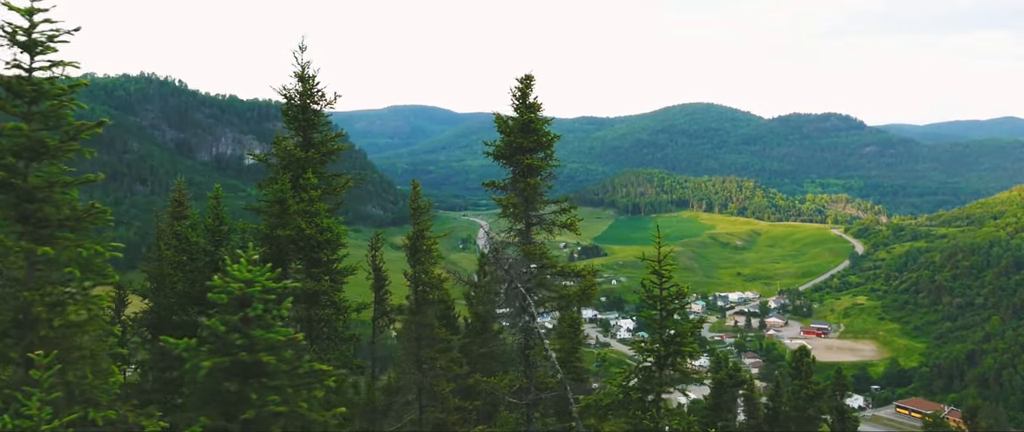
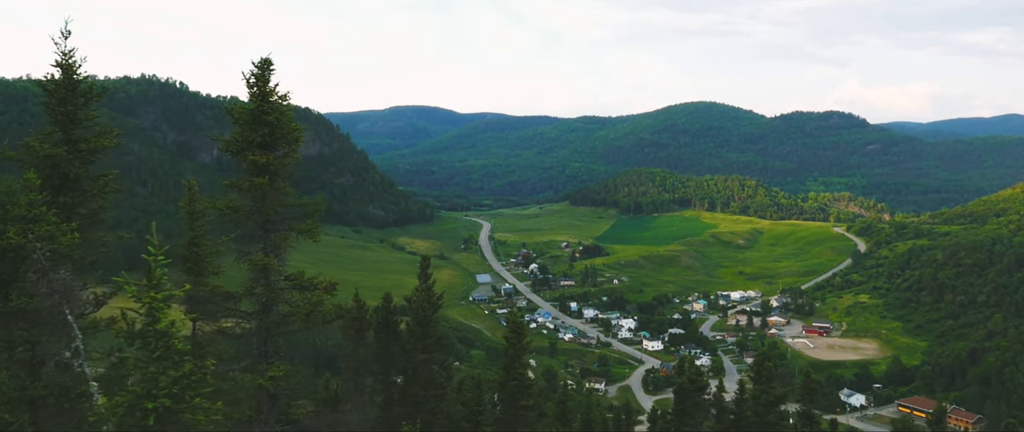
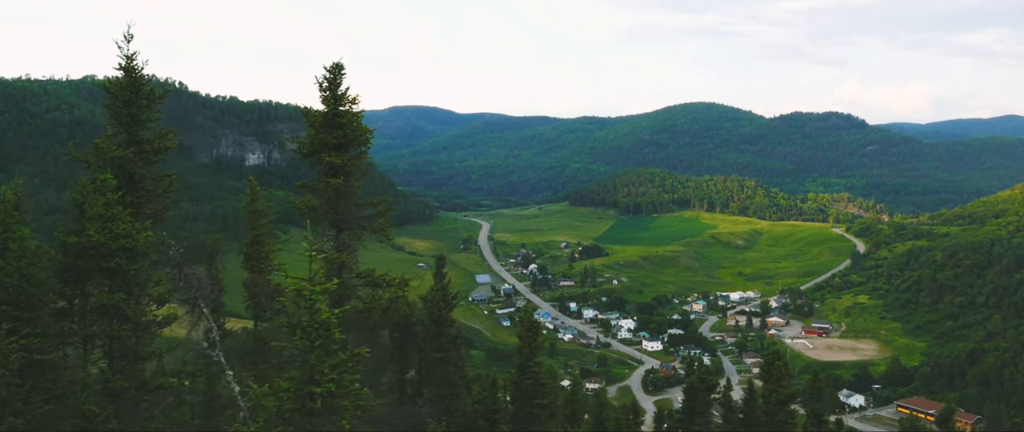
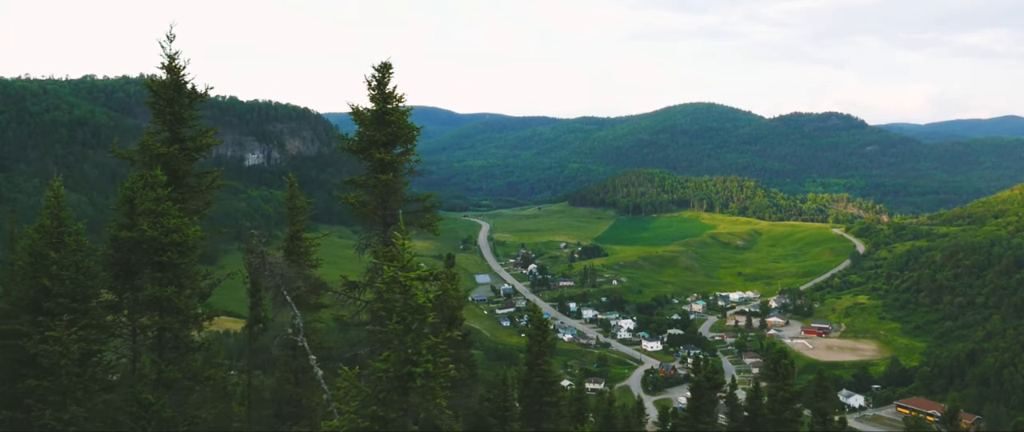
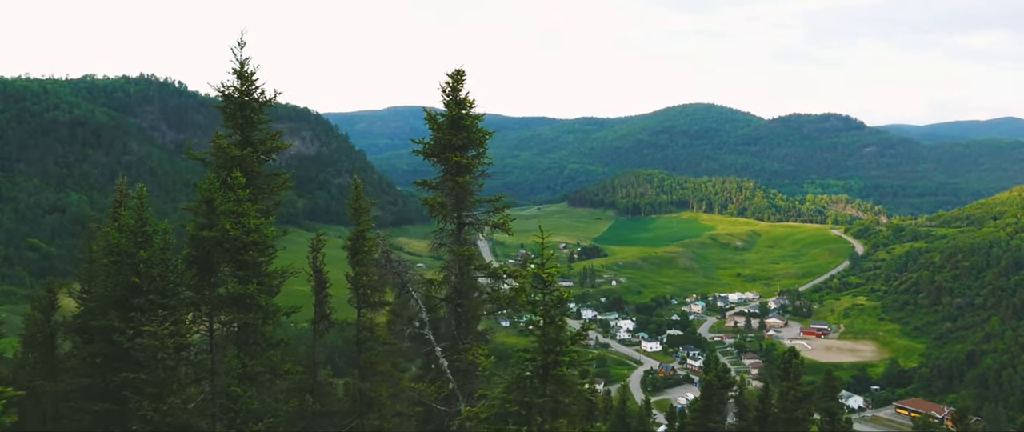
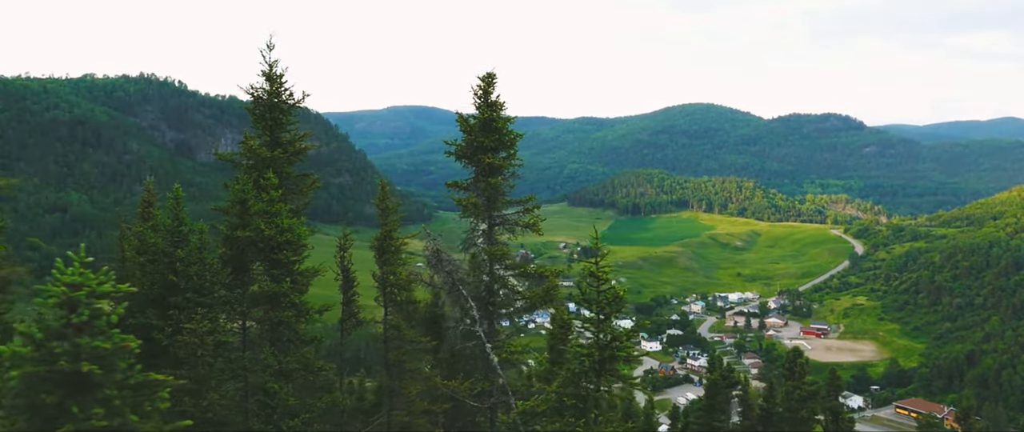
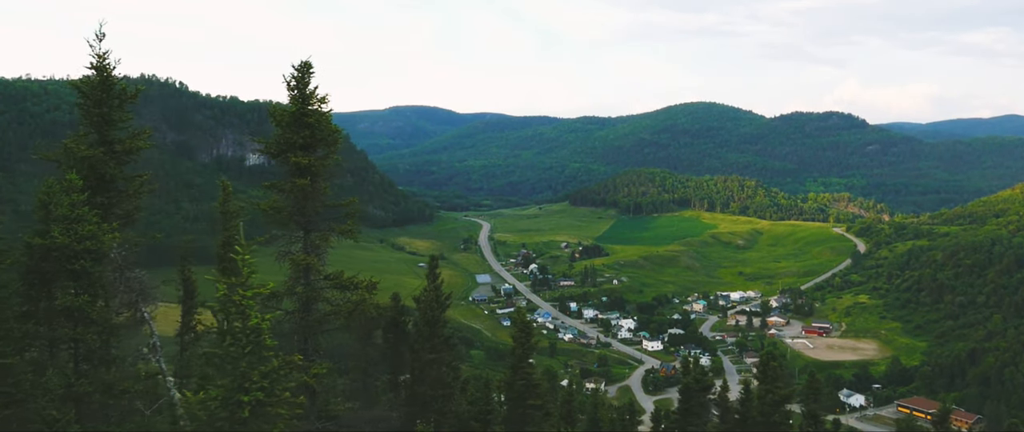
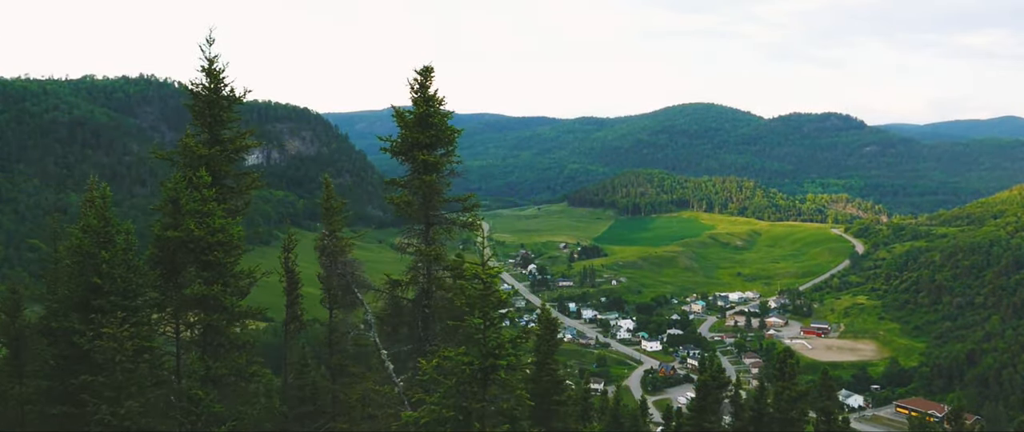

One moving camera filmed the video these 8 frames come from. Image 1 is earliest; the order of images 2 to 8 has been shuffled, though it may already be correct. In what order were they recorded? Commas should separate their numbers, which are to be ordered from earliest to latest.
6, 5, 8, 4, 3, 7, 2
